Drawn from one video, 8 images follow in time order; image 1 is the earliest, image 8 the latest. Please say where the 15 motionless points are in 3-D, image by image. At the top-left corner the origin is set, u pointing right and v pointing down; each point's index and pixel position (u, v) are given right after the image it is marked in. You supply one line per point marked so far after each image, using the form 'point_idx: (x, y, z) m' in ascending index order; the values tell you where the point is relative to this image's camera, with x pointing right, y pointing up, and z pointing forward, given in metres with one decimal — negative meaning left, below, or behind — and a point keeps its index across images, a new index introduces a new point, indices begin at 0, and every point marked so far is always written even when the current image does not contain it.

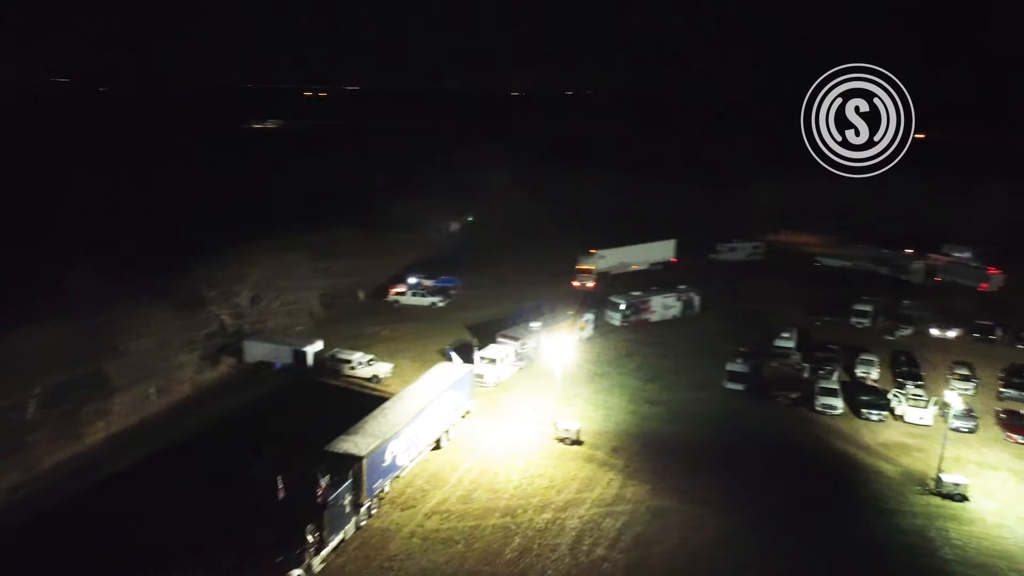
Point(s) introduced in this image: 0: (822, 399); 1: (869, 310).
0: (+5.5, -1.9, +14.5) m
1: (+8.6, -0.5, +19.6) m
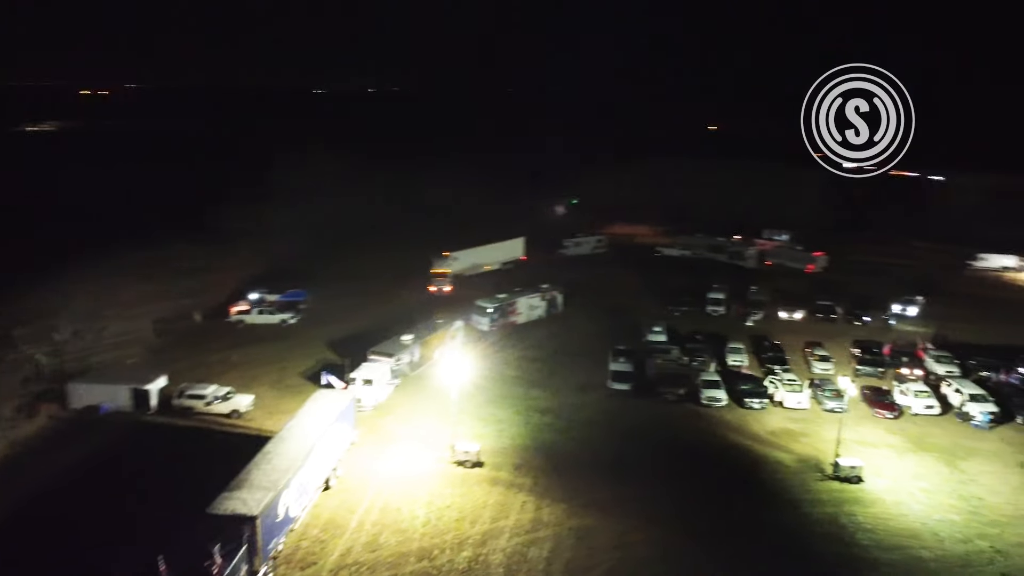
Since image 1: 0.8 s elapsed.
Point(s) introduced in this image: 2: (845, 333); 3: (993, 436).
0: (+3.4, -1.8, +14.5) m
1: (+5.2, -0.2, +20.2) m
2: (+7.6, -1.0, +18.8) m
3: (+8.1, -2.5, +13.7) m
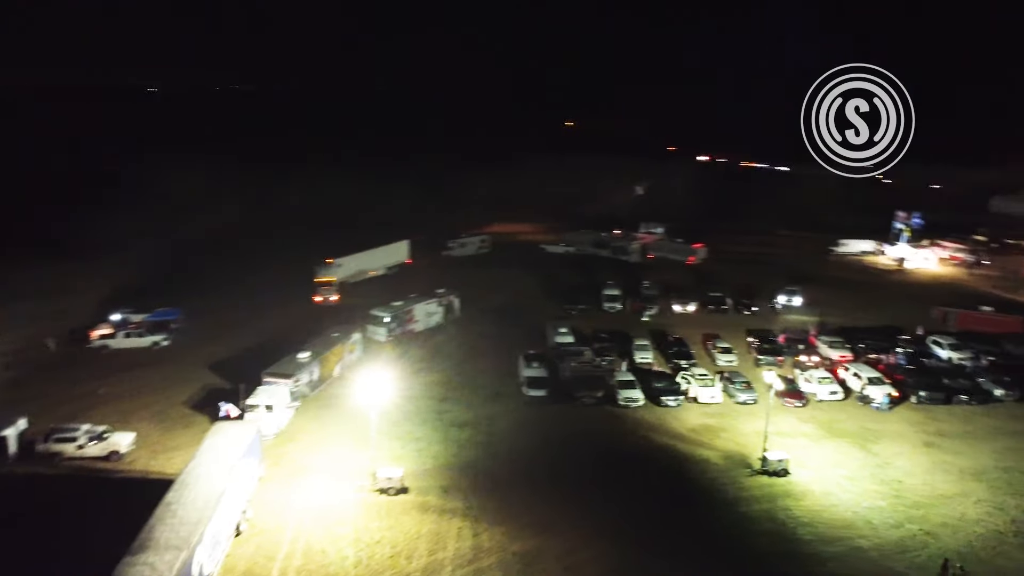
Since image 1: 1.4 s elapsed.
0: (+1.9, -1.8, +14.2) m
1: (+2.6, -0.2, +20.1) m
2: (+5.3, -0.8, +19.2) m
3: (+6.7, -2.2, +14.3) m
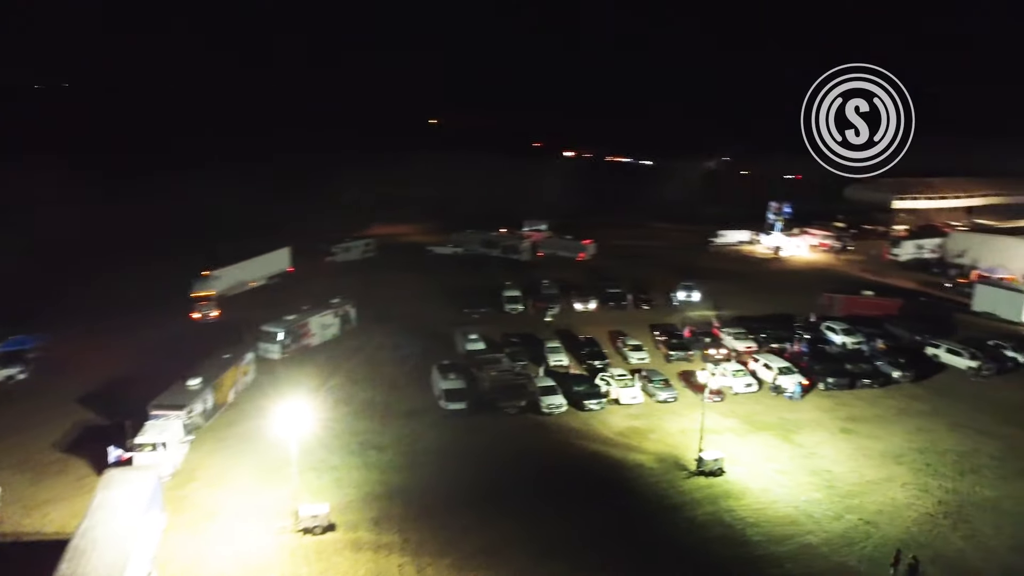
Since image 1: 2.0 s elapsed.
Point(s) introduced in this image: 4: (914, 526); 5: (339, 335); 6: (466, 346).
0: (+0.6, -1.9, +13.6) m
1: (+0.1, -0.2, +19.6) m
2: (+3.0, -0.7, +19.1) m
3: (+5.2, -2.1, +14.5) m
4: (+5.2, -3.1, +10.6) m
5: (-3.6, -1.0, +17.0) m
6: (-0.9, -1.1, +15.5) m
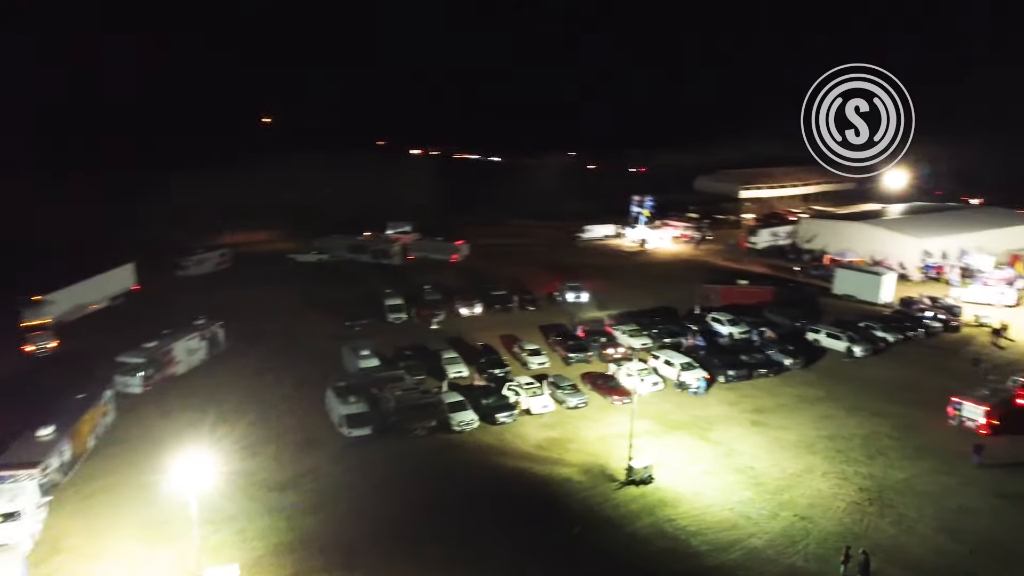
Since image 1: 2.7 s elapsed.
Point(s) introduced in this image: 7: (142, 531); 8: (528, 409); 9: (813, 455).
0: (-0.9, -2.0, +12.7) m
1: (-2.5, -0.3, +18.4) m
2: (+0.4, -0.8, +18.5) m
3: (+3.5, -2.0, +14.5) m
4: (+4.4, -3.0, +10.7) m
5: (-5.6, -1.3, +15.2) m
6: (-2.7, -1.3, +14.2) m
7: (-4.3, -2.9, +9.6) m
8: (+0.3, -2.0, +13.6) m
9: (+4.5, -2.5, +12.4) m
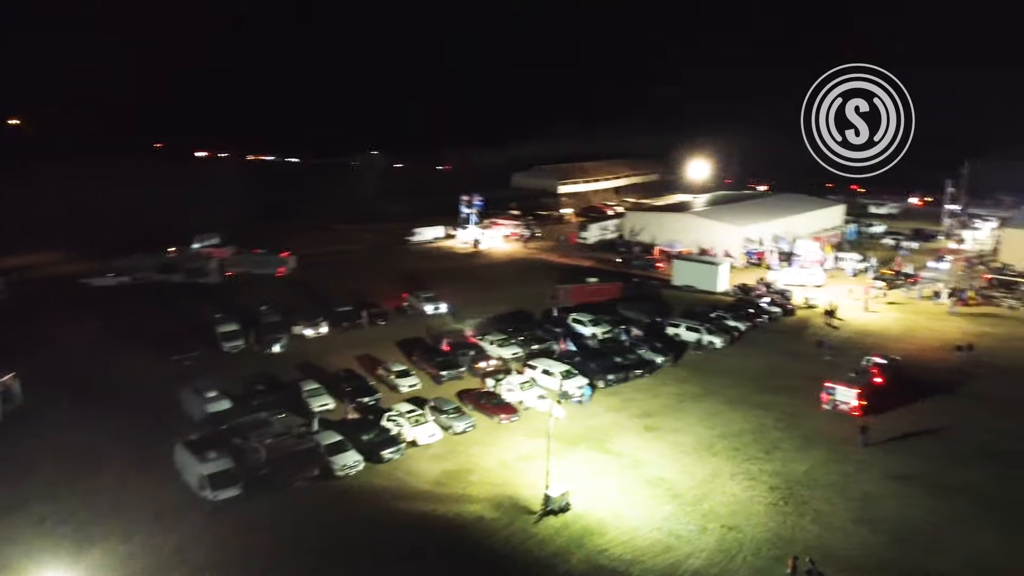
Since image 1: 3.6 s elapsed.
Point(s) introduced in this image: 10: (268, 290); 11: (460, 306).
0: (-2.4, -2.3, +11.1) m
1: (-5.5, -0.8, +16.2) m
2: (-2.7, -1.0, +17.0) m
3: (+1.4, -2.0, +13.9) m
4: (+3.3, -3.0, +10.4) m
5: (-7.6, -2.0, +12.3) m
6: (-4.5, -1.8, +12.1) m
7: (-4.9, -3.4, +7.2) m
8: (-1.5, -2.3, +12.2) m
9: (+3.0, -2.5, +12.1) m
10: (-6.2, -0.1, +19.8) m
11: (-1.3, -0.4, +19.2) m
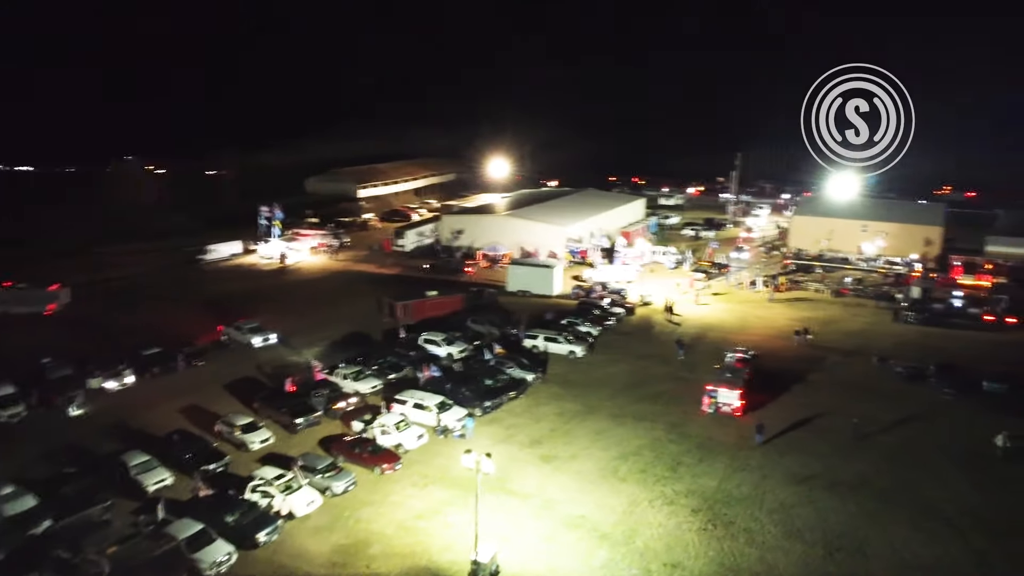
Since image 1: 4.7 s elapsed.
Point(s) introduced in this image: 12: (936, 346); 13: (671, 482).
0: (-3.3, -2.9, +8.8) m
1: (-7.8, -1.6, +12.8) m
2: (-5.4, -1.7, +14.4) m
3: (-0.5, -2.3, +12.6) m
4: (+2.3, -3.1, +9.8) m
5: (-8.7, -2.9, +8.5) m
6: (-5.7, -2.5, +9.2) m
7: (-4.5, -4.1, +4.4) m
8: (-2.8, -2.8, +10.2) m
9: (+1.6, -2.7, +11.3) m
10: (-9.5, -1.0, +16.1) m
11: (-4.7, -1.0, +16.9) m
12: (+9.0, -1.2, +17.3) m
13: (+2.2, -2.7, +11.4) m
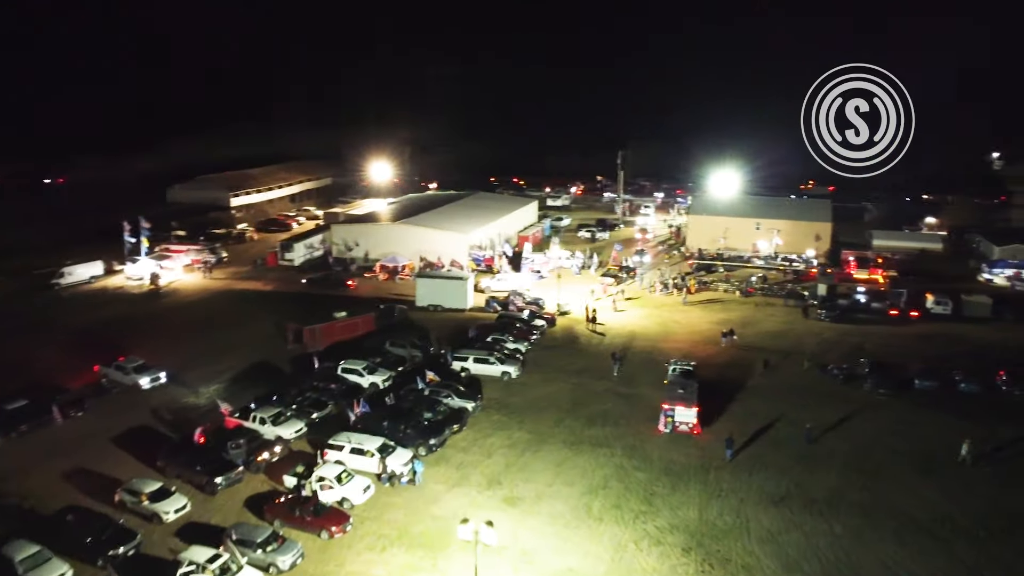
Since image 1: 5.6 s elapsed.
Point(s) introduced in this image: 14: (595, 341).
0: (-3.2, -3.4, +7.0) m
1: (-8.4, -2.3, +10.2) m
2: (-6.3, -2.2, +12.2) m
3: (-1.1, -2.7, +11.2) m
4: (+2.2, -3.4, +8.9) m
5: (-8.4, -3.6, +5.8) m
6: (-5.6, -3.1, +7.0) m
7: (-3.6, -4.7, +2.5) m
8: (-2.9, -3.3, +8.4) m
9: (+1.2, -3.0, +10.3) m
10: (-10.7, -1.8, +13.1) m
11: (-6.0, -1.5, +14.8) m
12: (+7.4, -1.2, +17.5) m
13: (+1.8, -3.0, +10.5) m
14: (+1.8, -1.1, +17.7) m
